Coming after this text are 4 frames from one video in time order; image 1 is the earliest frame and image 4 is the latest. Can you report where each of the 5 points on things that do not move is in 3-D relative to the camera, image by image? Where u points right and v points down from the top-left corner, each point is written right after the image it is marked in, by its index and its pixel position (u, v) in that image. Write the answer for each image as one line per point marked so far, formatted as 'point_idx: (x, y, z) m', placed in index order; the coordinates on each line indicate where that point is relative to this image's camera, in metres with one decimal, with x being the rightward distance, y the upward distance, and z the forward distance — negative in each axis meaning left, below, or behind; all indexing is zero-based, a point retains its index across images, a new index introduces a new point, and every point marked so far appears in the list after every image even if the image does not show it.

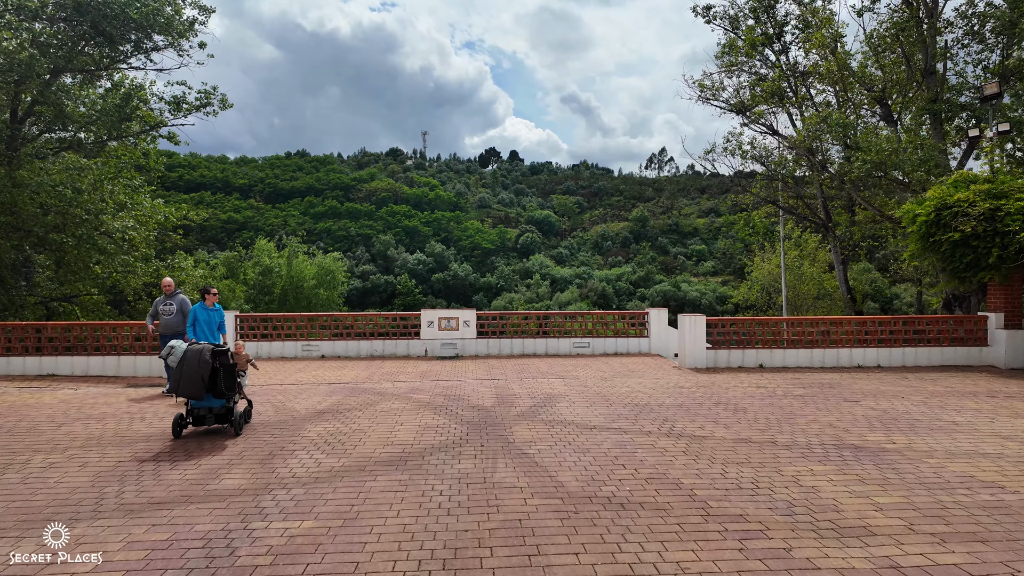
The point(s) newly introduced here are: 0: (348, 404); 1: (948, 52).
0: (-1.6, -1.1, +5.9) m
1: (+9.6, +5.2, +13.0) m
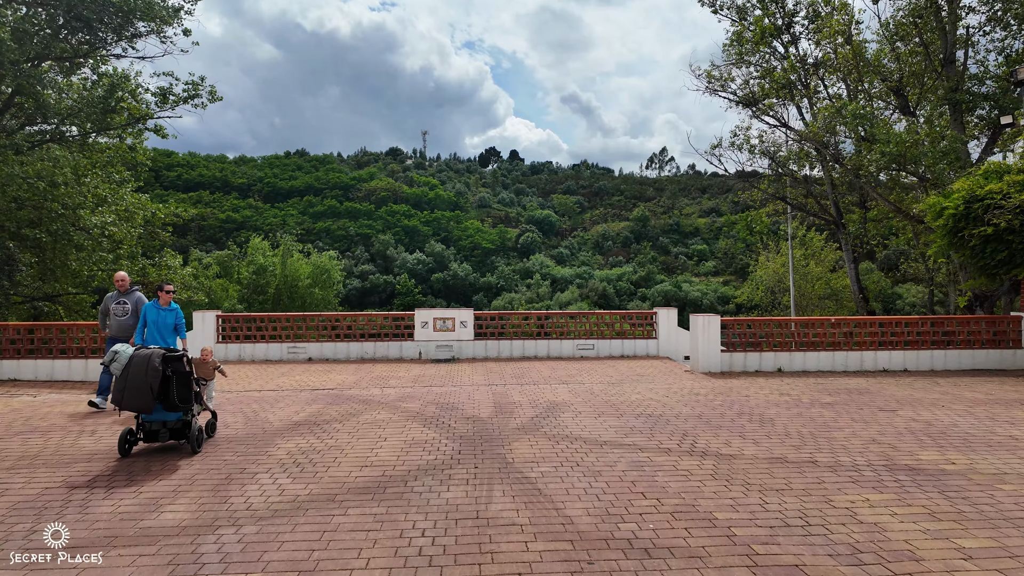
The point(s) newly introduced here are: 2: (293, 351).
0: (-1.6, -1.1, +5.3) m
1: (+9.6, +5.2, +12.4) m
2: (-3.3, -1.0, +9.0) m
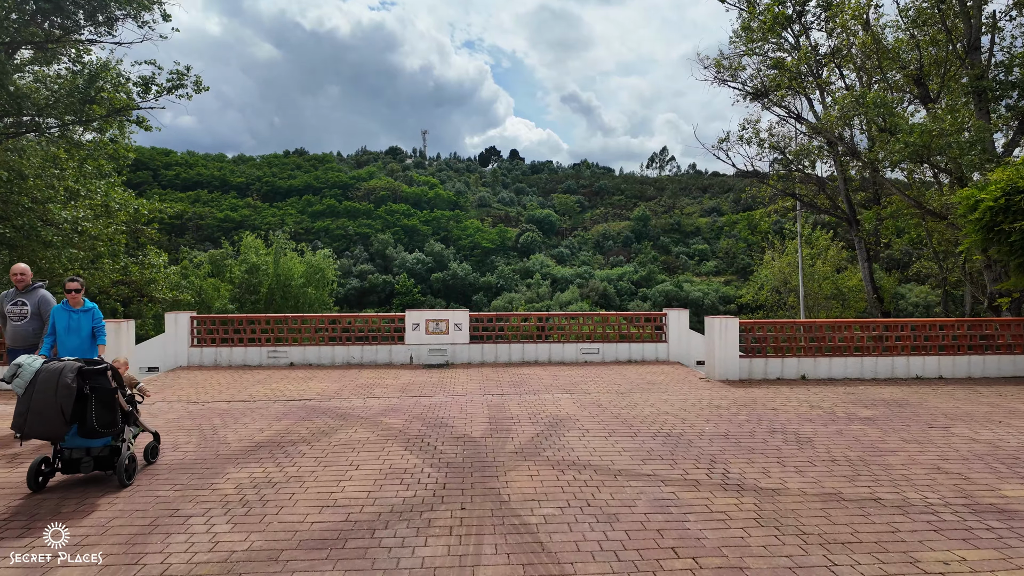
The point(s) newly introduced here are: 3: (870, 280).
0: (-1.6, -1.1, +4.6) m
1: (+9.5, +5.2, +11.7) m
2: (-3.3, -0.9, +8.3) m
3: (+9.8, +0.2, +16.2) m
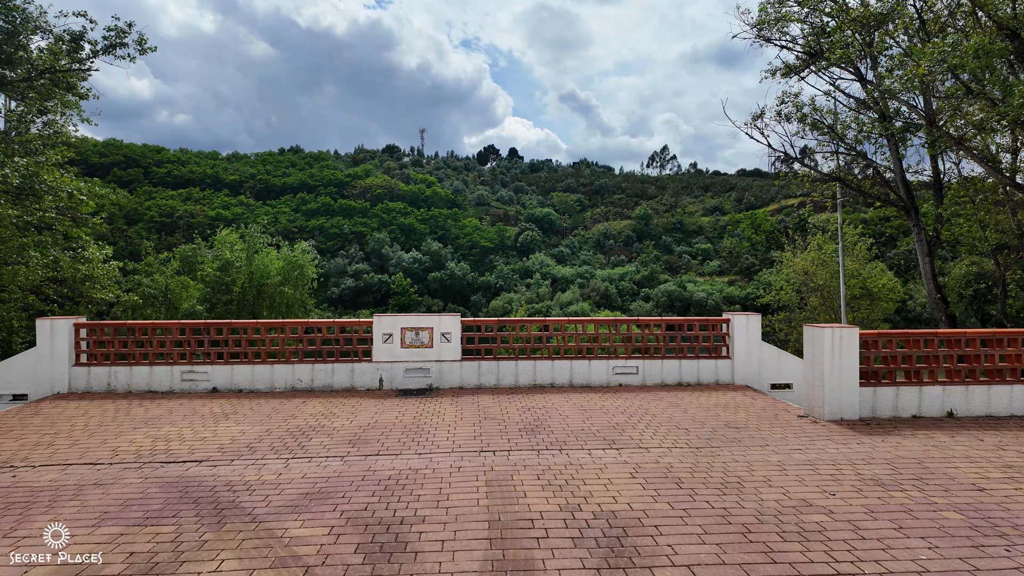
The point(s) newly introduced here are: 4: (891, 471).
0: (-1.6, -1.1, +2.3) m
1: (+9.6, +5.2, +9.5) m
2: (-3.3, -0.9, +6.0) m
3: (+9.8, +0.2, +13.9) m
4: (+2.2, -1.1, +3.5) m
